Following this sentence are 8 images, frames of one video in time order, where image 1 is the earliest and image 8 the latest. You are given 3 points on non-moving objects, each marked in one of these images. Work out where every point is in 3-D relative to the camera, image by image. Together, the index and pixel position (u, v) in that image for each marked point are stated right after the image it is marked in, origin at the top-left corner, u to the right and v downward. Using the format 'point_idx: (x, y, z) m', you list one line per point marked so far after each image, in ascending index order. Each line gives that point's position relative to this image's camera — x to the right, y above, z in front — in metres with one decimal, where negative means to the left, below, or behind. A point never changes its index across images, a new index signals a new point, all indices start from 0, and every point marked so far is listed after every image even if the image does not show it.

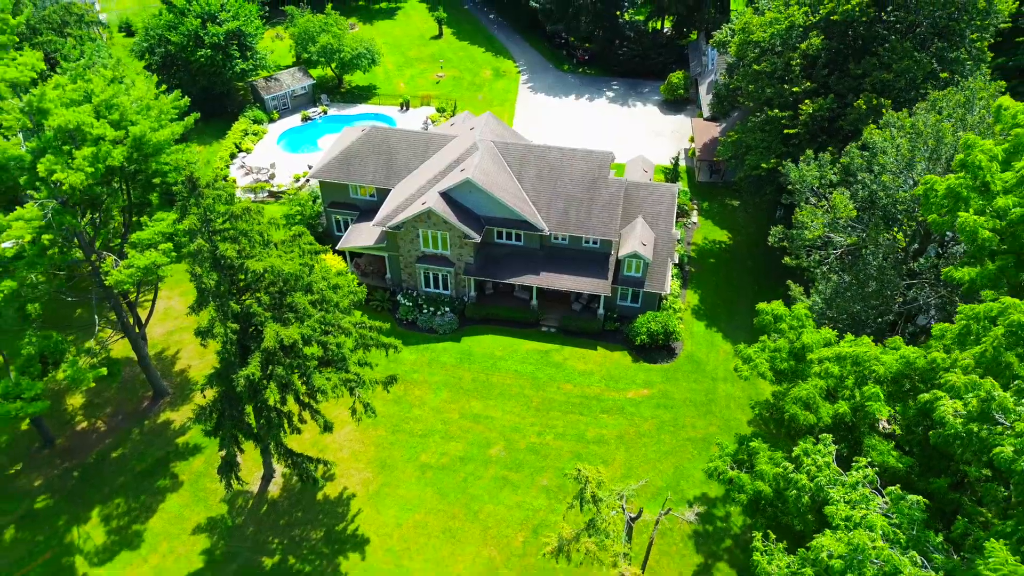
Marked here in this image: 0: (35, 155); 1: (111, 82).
0: (-10.4, +3.0, +17.9) m
1: (-9.5, +4.9, +18.6) m
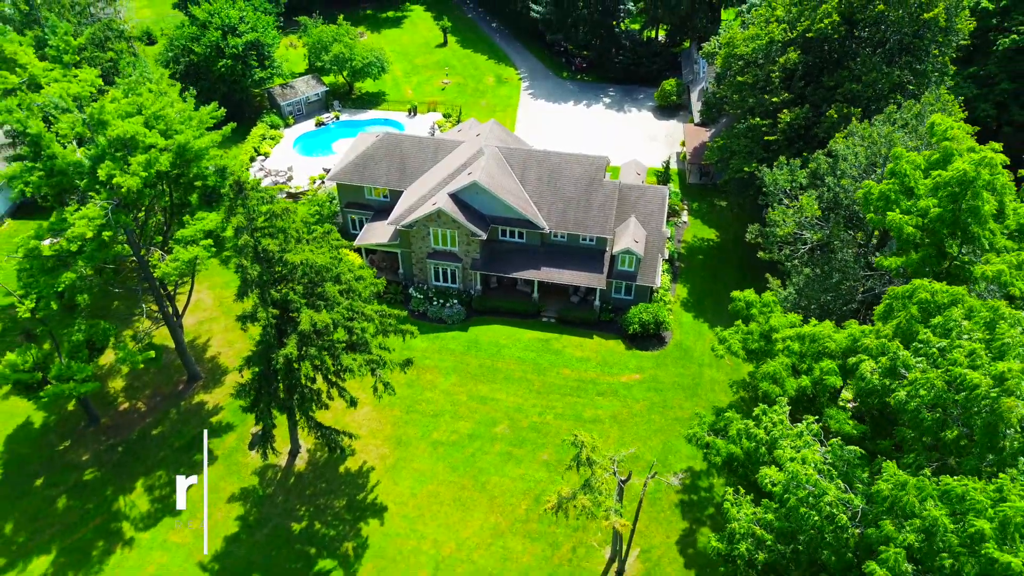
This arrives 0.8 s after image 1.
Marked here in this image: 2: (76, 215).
0: (-10.3, +3.2, +20.0) m
1: (-9.4, +5.1, +20.6) m
2: (-10.6, +2.0, +20.0) m
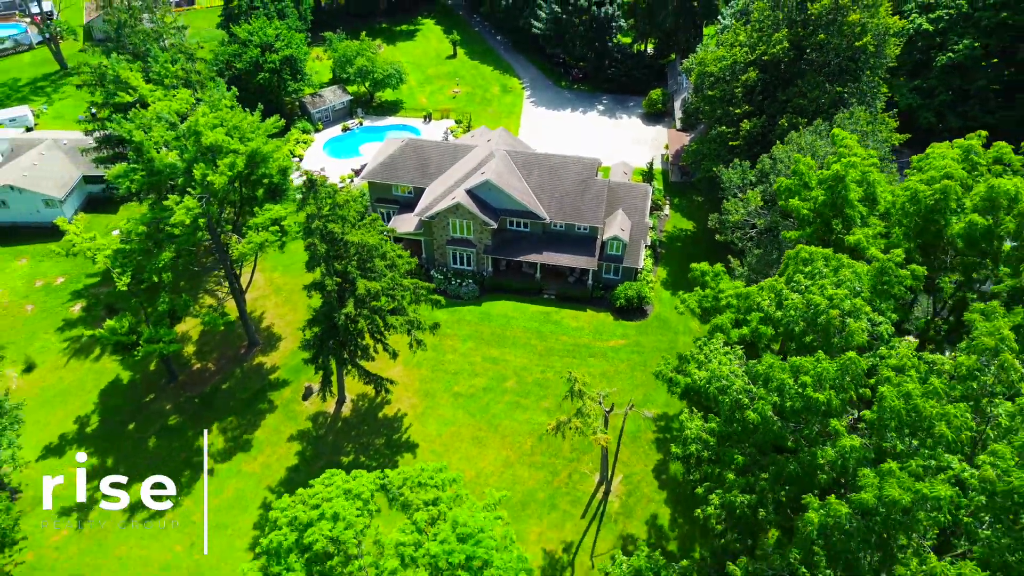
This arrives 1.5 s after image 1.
0: (-10.1, +3.9, +24.9) m
1: (-9.1, +5.8, +25.5) m
2: (-10.3, +2.8, +24.8) m
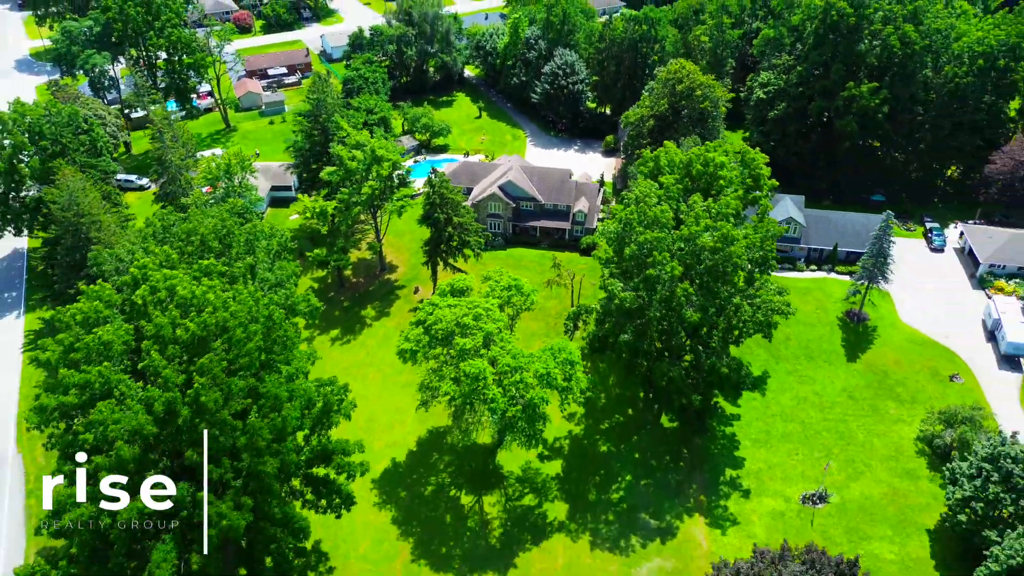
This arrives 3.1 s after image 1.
0: (-9.3, +7.6, +49.7) m
1: (-8.4, +9.5, +50.5) m
2: (-9.5, +6.5, +49.6) m
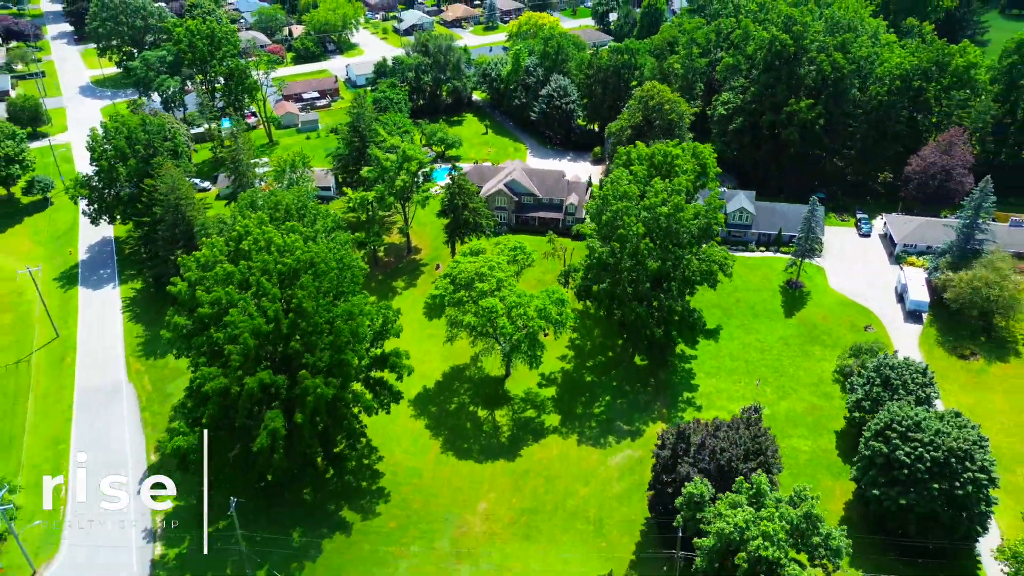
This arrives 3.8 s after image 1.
0: (-9.0, +9.6, +61.6) m
1: (-8.1, +11.3, +62.5) m
2: (-9.2, +8.4, +61.5) m
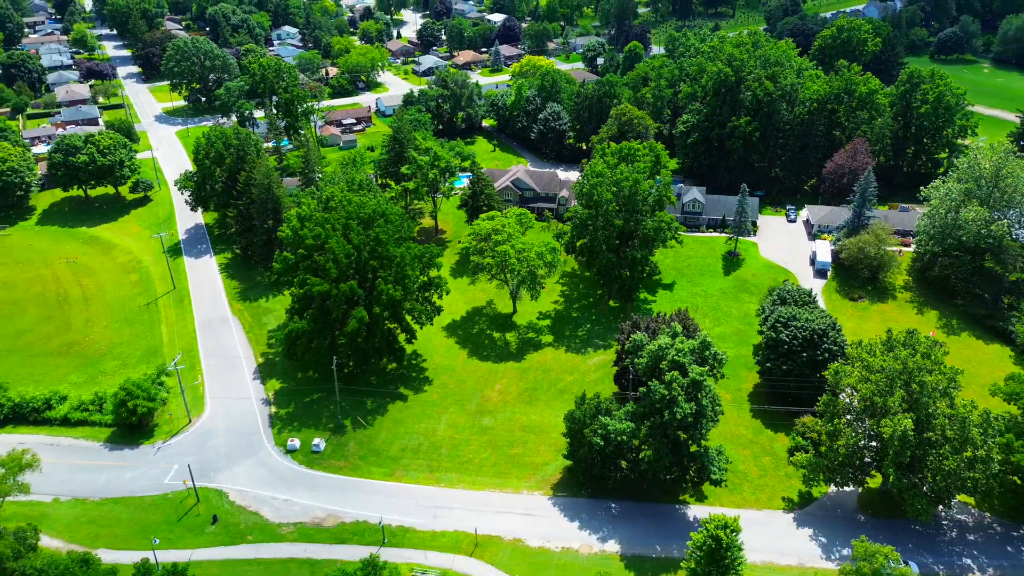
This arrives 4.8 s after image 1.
0: (-8.5, +12.6, +80.7) m
1: (-7.6, +14.4, +81.6) m
2: (-8.7, +11.5, +80.4) m
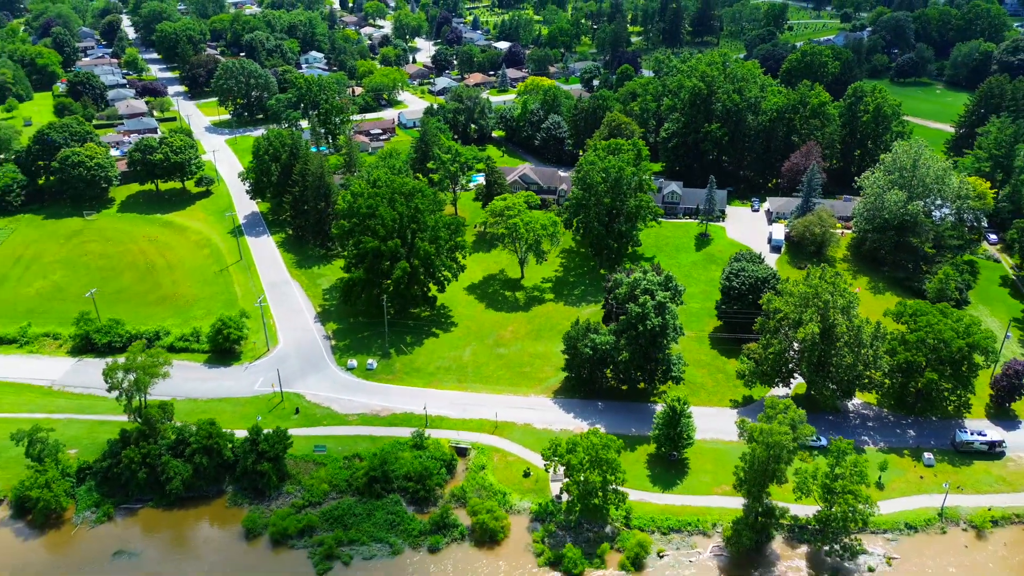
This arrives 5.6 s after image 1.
0: (-7.5, +15.6, +96.7) m
1: (-6.6, +17.3, +97.8) m
2: (-7.7, +14.5, +96.4) m
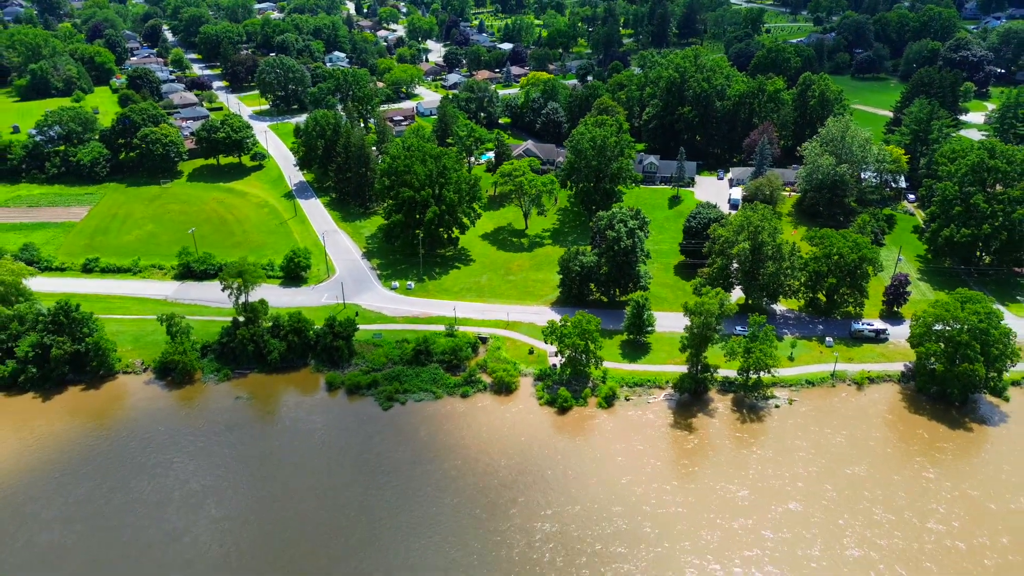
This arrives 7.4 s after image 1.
0: (-6.7, +22.4, +116.8) m
1: (-5.8, +24.1, +117.8) m
2: (-6.9, +21.3, +116.5) m
